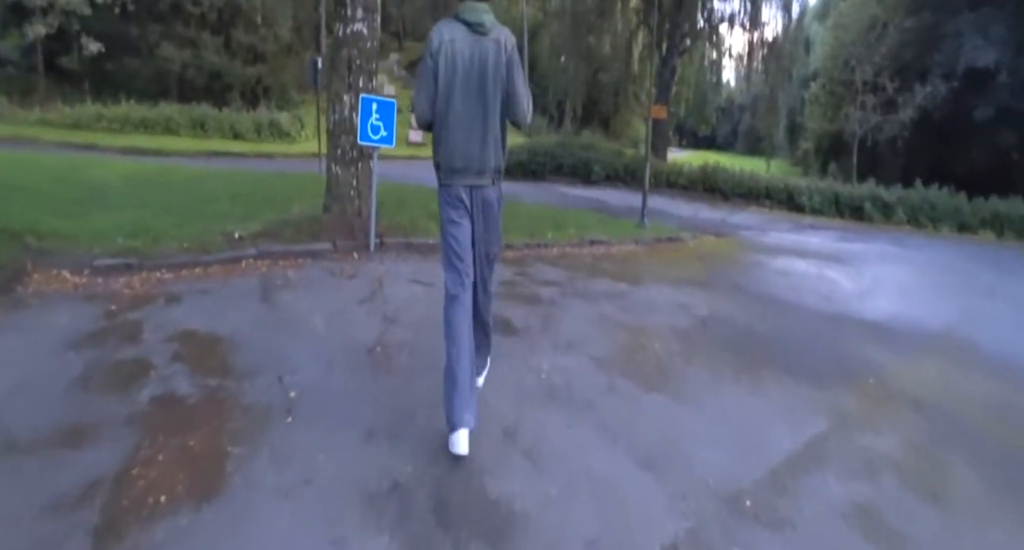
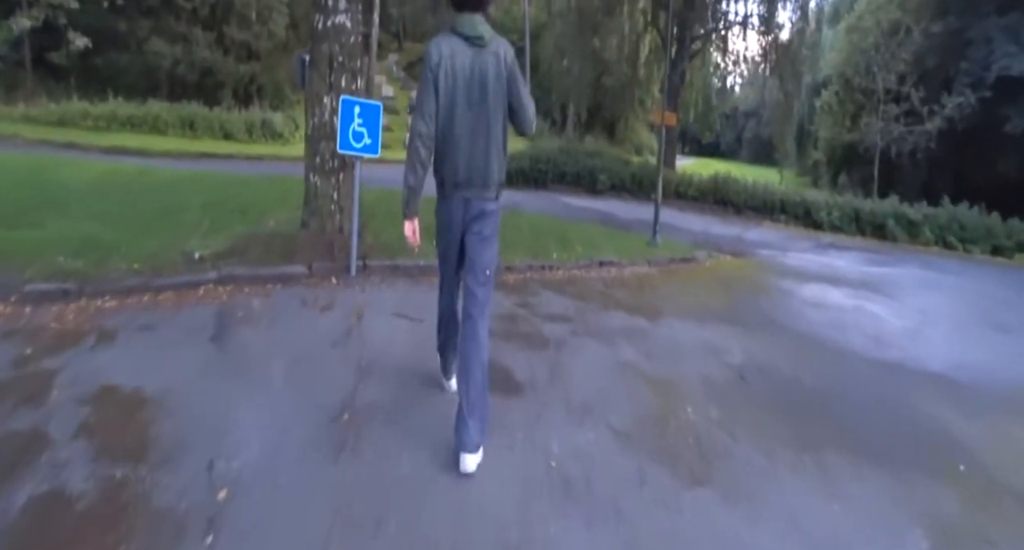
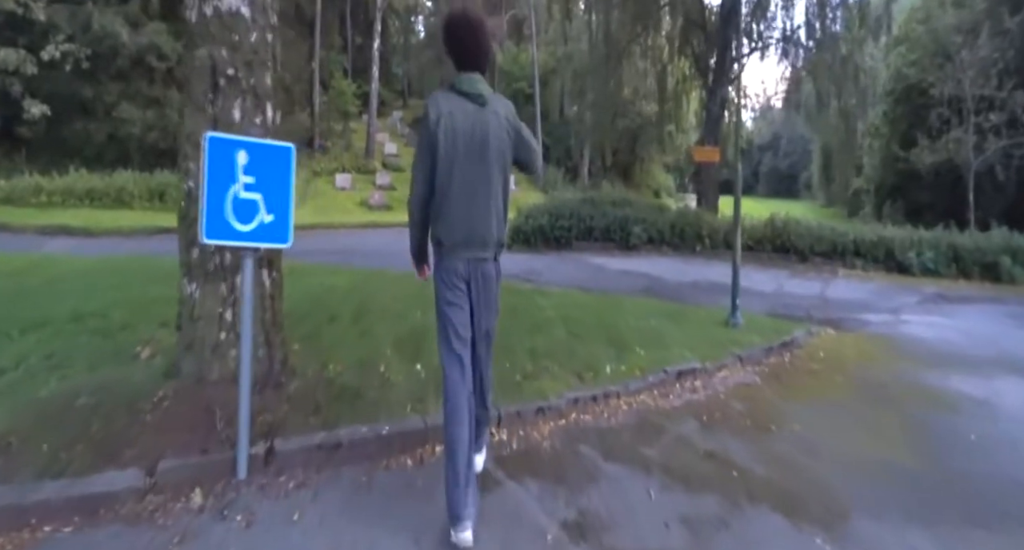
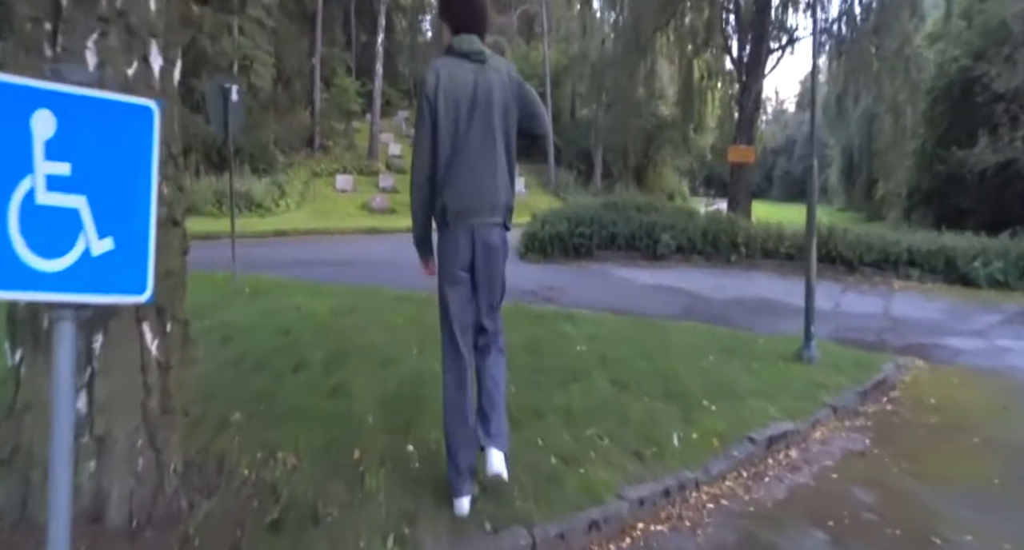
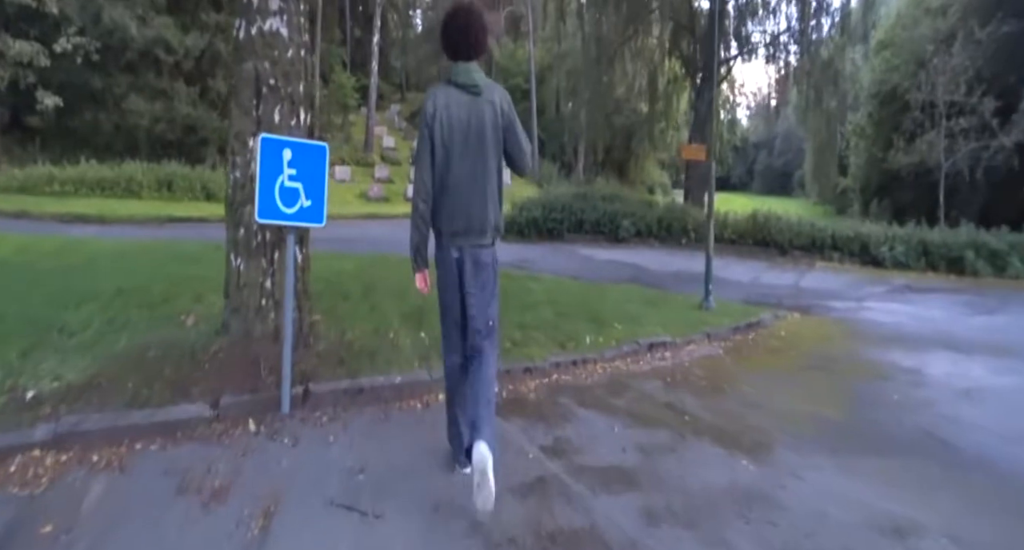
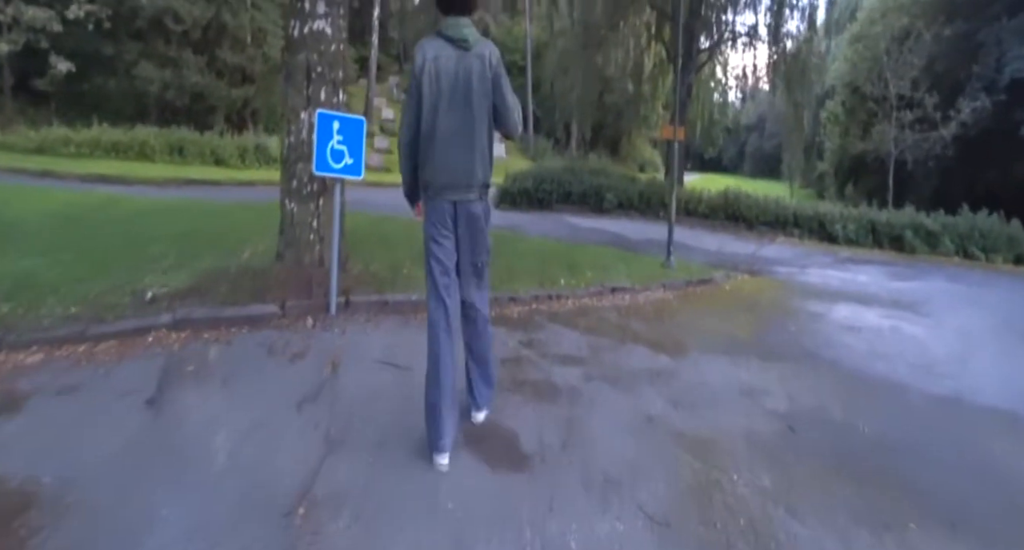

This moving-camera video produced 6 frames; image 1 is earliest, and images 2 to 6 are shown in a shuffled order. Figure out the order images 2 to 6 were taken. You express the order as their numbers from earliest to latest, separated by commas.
2, 6, 5, 3, 4
